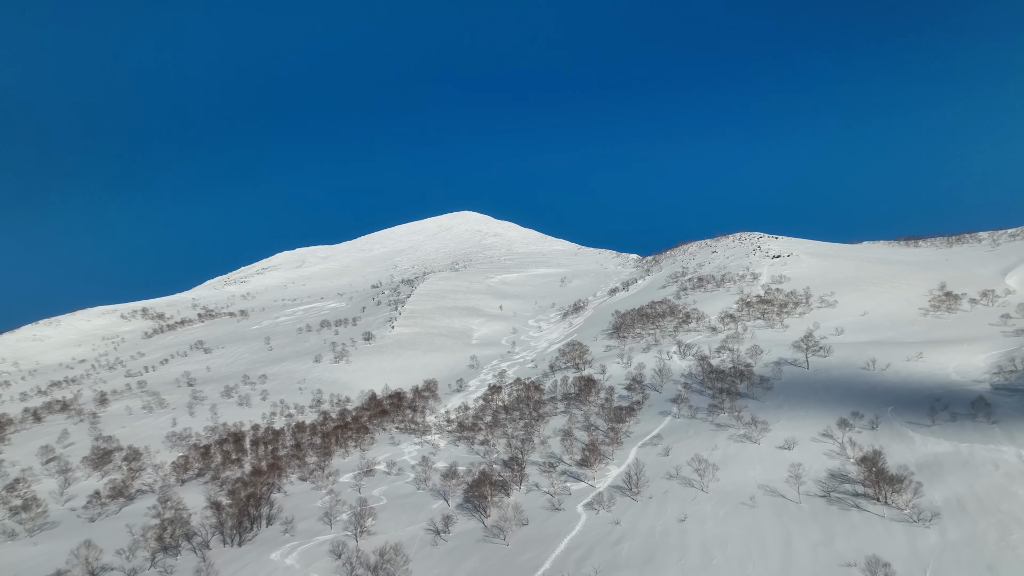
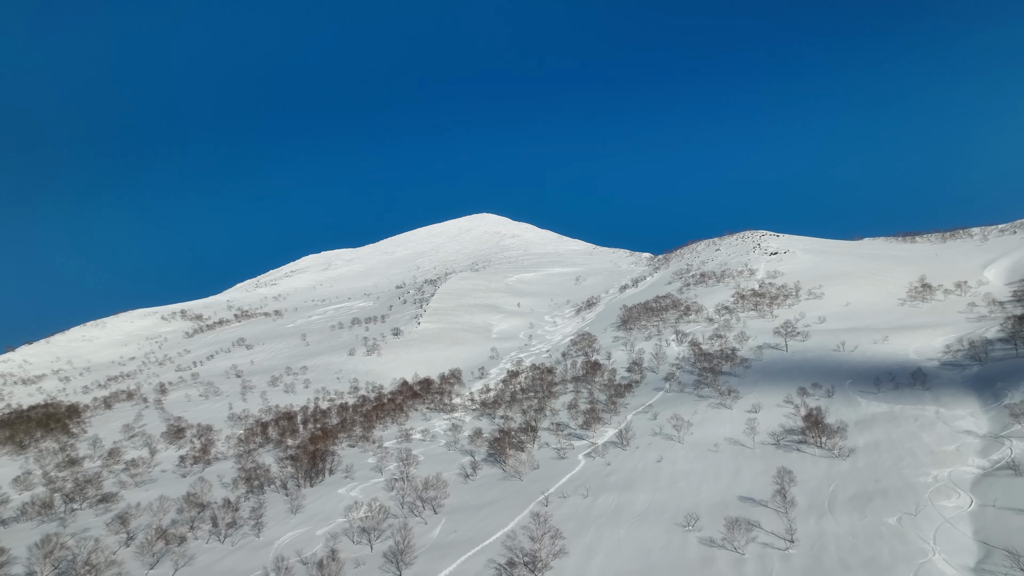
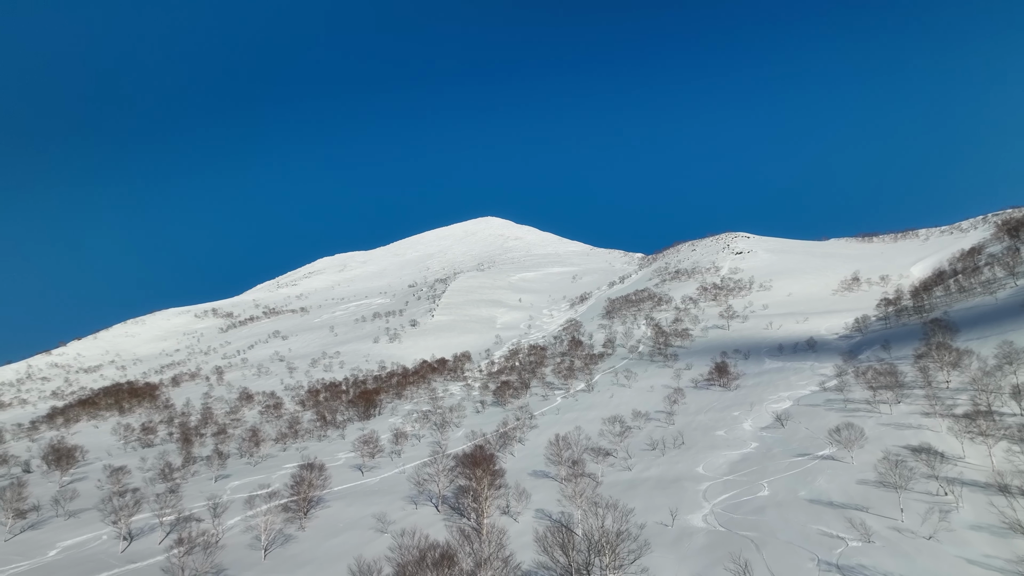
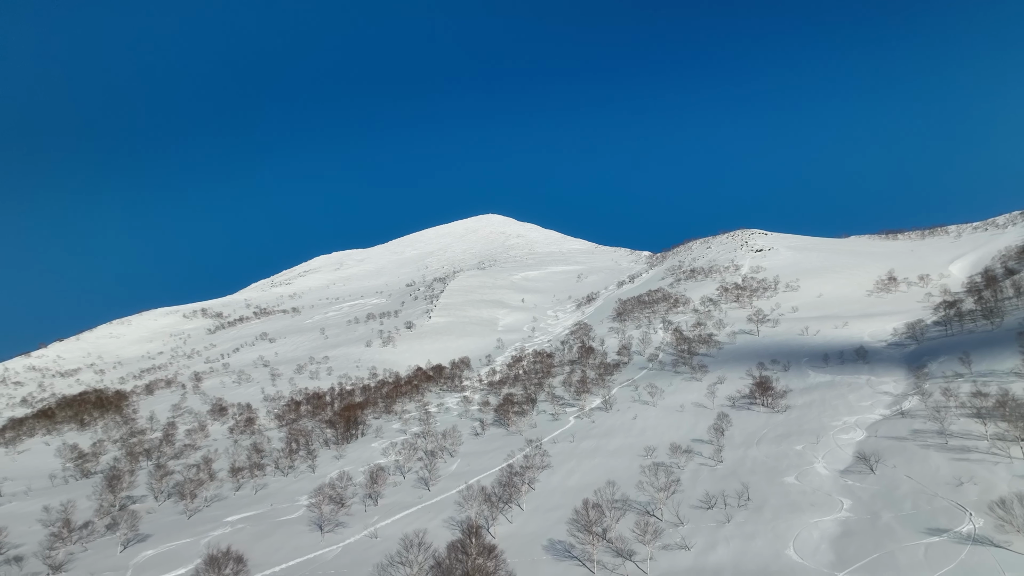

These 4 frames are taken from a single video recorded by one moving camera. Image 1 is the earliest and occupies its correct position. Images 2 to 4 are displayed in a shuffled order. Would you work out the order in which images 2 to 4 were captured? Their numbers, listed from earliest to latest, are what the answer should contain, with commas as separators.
2, 4, 3
